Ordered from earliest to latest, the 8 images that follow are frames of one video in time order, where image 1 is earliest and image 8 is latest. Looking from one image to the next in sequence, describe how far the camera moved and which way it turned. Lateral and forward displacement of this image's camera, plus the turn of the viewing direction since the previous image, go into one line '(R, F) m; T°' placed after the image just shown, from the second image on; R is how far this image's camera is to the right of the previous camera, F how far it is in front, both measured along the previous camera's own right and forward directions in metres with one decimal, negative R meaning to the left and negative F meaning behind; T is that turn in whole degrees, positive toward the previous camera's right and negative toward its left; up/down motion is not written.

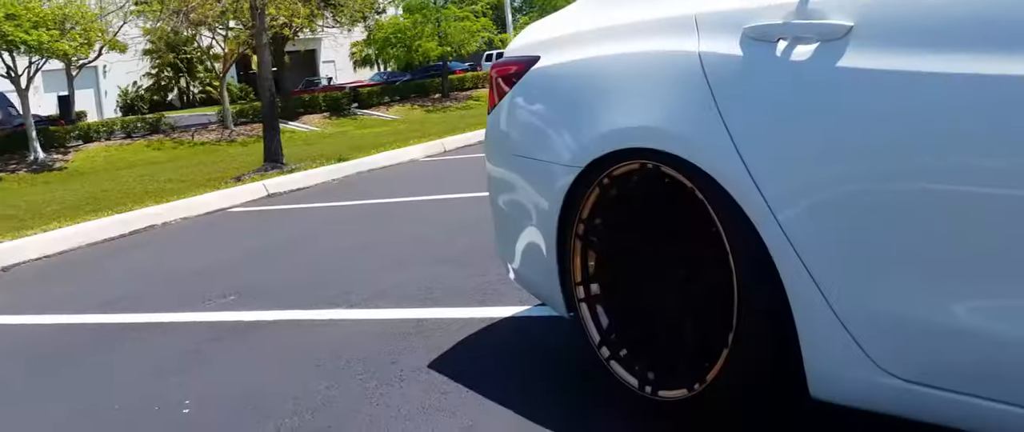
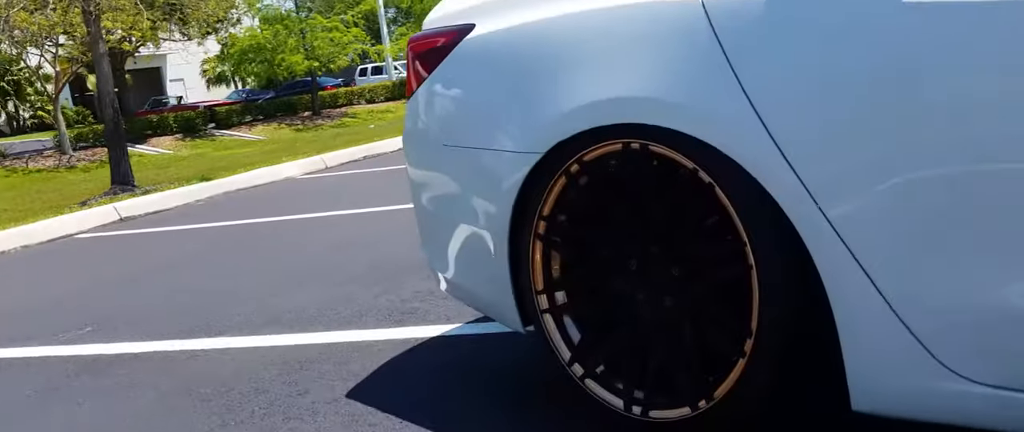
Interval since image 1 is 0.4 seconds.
(-0.2, +0.5) m; +9°
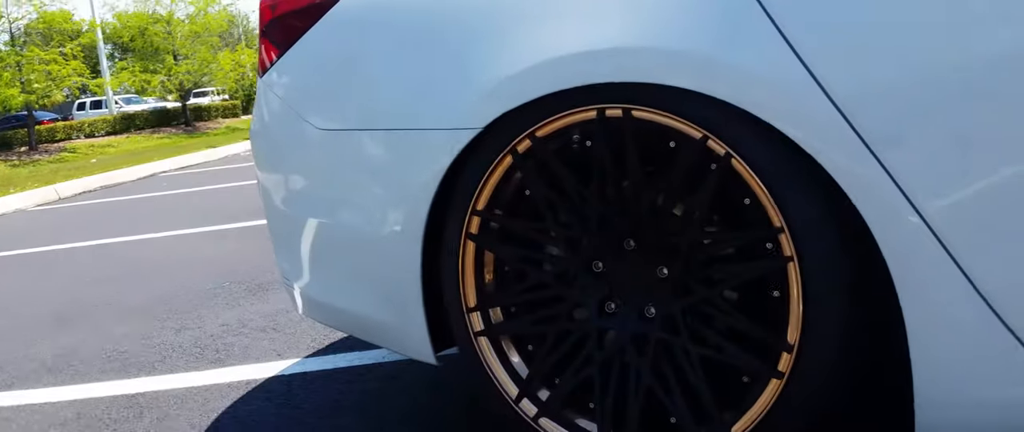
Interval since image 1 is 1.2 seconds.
(-0.3, +0.6) m; +15°
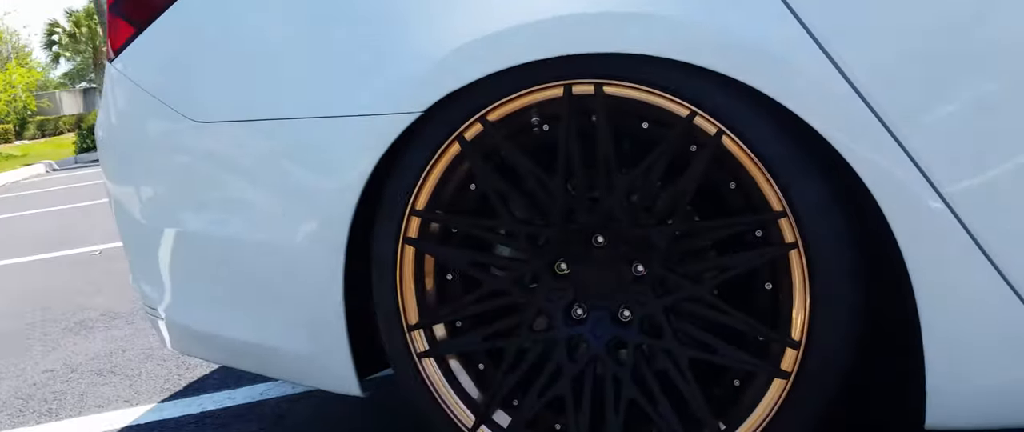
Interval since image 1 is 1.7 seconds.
(-0.2, +0.3) m; +12°
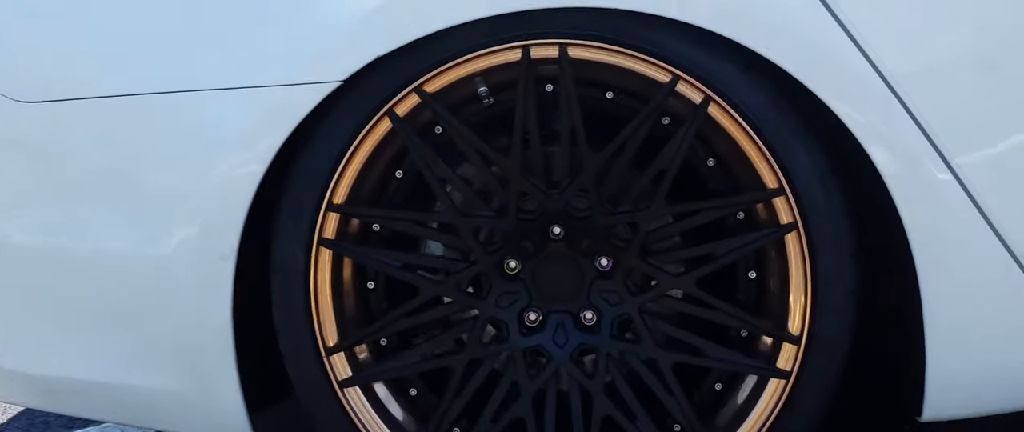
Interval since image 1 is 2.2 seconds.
(-0.2, +0.3) m; +13°
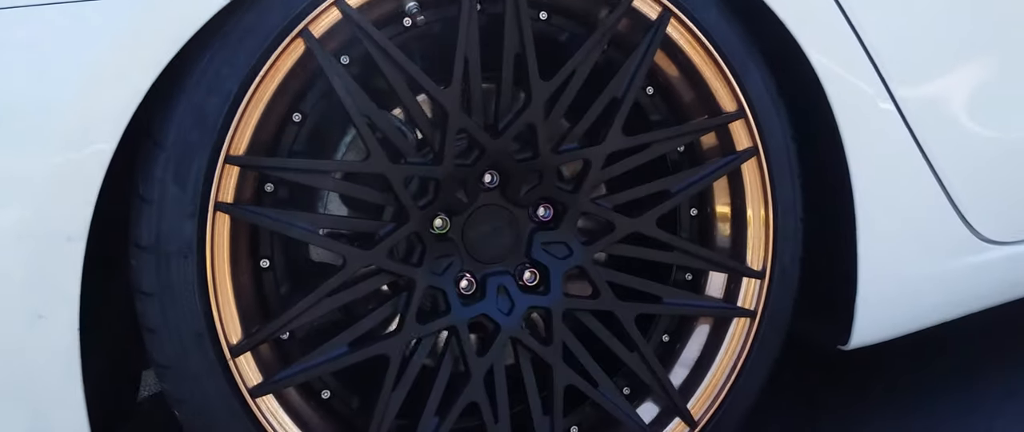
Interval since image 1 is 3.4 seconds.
(-0.3, +0.3) m; +23°
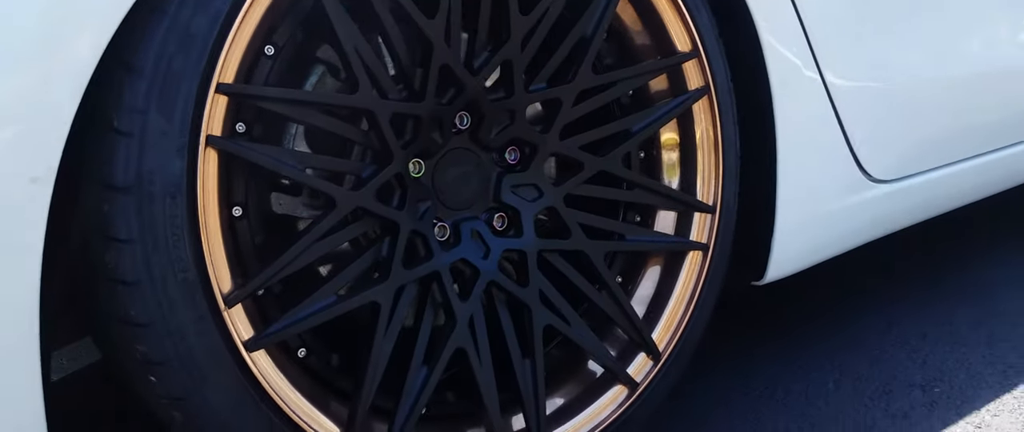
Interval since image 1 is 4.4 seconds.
(-0.3, +0.1) m; +15°
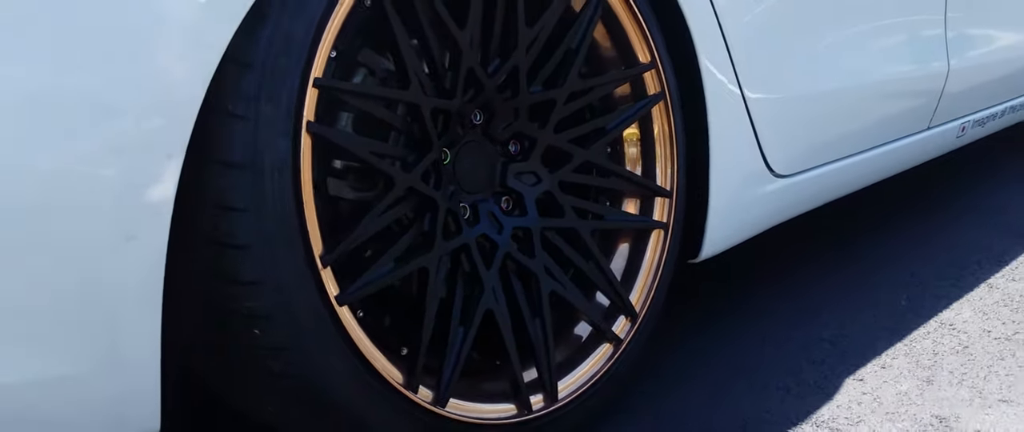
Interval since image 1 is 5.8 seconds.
(-0.2, -0.2) m; +10°
